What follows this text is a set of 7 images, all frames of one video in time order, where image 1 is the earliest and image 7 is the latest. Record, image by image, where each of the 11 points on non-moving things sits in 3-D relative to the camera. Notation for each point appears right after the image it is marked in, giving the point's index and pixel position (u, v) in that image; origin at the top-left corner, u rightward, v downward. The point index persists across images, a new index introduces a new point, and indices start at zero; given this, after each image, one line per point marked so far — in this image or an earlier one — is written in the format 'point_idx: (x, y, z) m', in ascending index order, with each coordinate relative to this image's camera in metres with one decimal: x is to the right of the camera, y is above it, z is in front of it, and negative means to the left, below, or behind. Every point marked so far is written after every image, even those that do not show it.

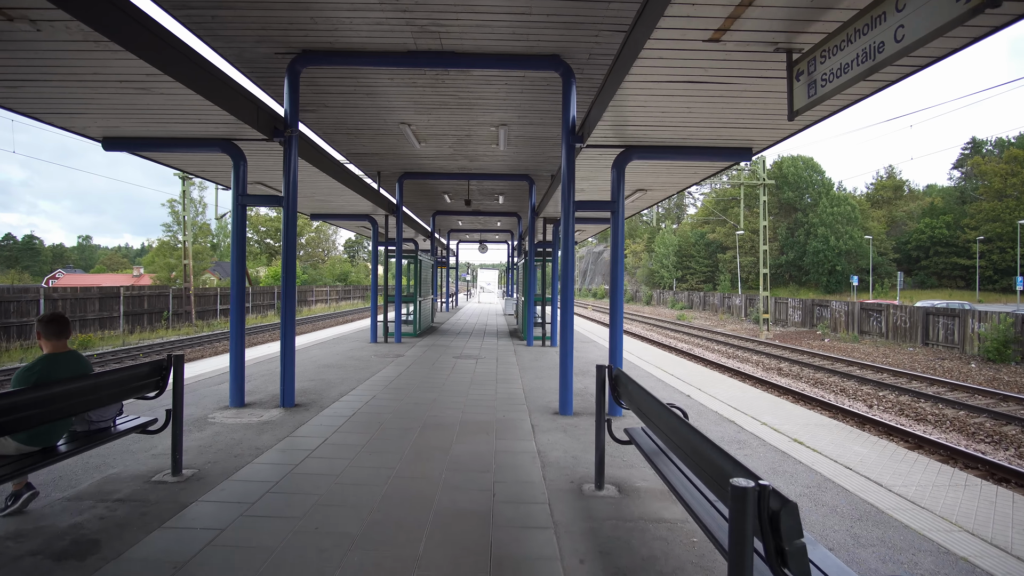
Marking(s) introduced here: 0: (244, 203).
0: (-2.6, +0.8, +5.9) m
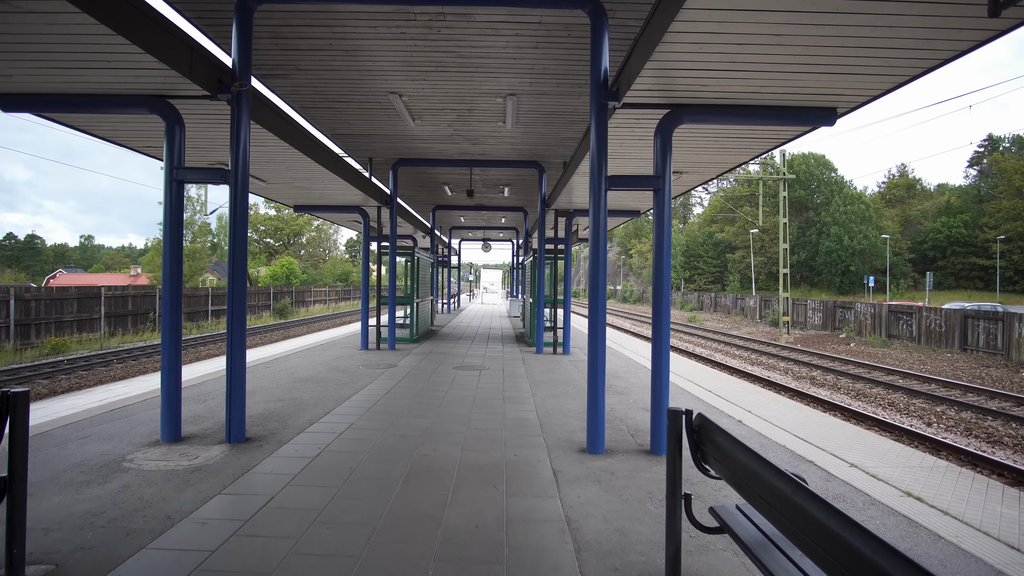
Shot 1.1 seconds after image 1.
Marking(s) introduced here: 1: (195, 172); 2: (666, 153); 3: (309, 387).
0: (-2.5, +0.8, +4.6) m
1: (-2.4, +0.9, +4.6) m
2: (+1.2, +1.0, +4.7) m
3: (-2.4, -1.2, +7.2) m
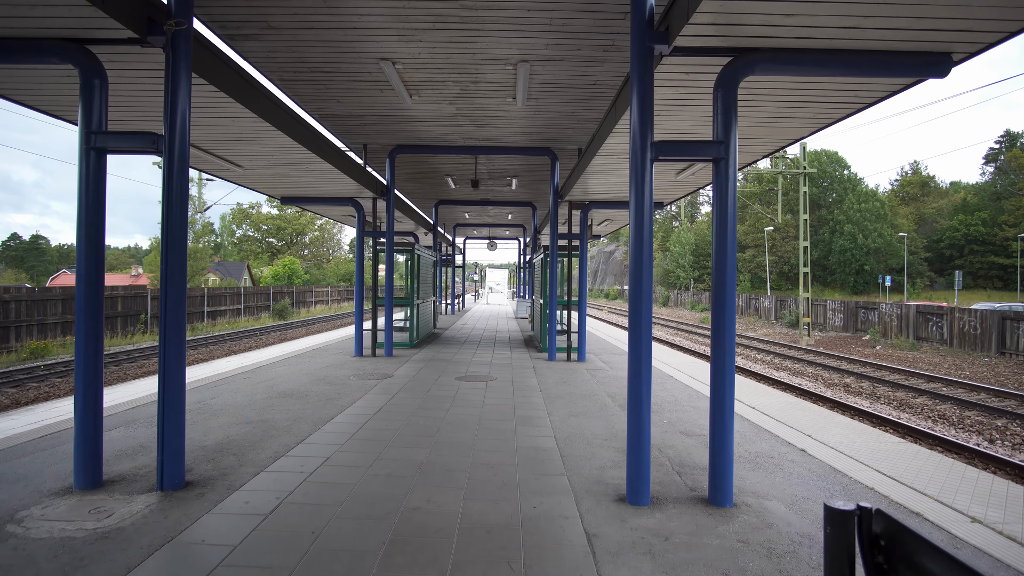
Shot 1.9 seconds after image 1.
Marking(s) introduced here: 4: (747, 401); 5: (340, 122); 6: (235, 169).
0: (-2.4, +0.8, +3.5) m
1: (-2.3, +0.9, +3.5) m
2: (+1.3, +1.0, +3.6) m
3: (-2.3, -1.2, +6.2) m
4: (+3.0, -1.5, +7.9) m
5: (-2.4, +2.4, +8.7) m
6: (-4.2, +1.7, +9.3) m
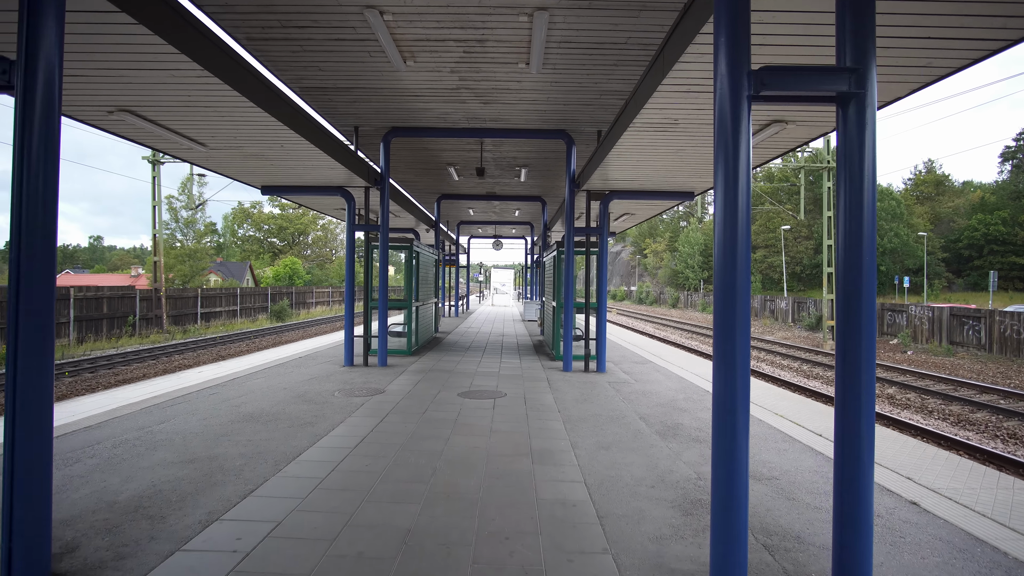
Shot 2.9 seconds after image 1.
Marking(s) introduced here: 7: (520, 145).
0: (-2.3, +0.8, +2.4) m
1: (-2.2, +0.9, +2.4) m
2: (+1.4, +1.0, +2.4) m
3: (-2.2, -1.2, +5.0) m
4: (+3.2, -1.5, +6.7) m
5: (-2.3, +2.4, +7.5) m
6: (-4.1, +1.7, +8.2) m
7: (+0.1, +2.3, +9.8) m
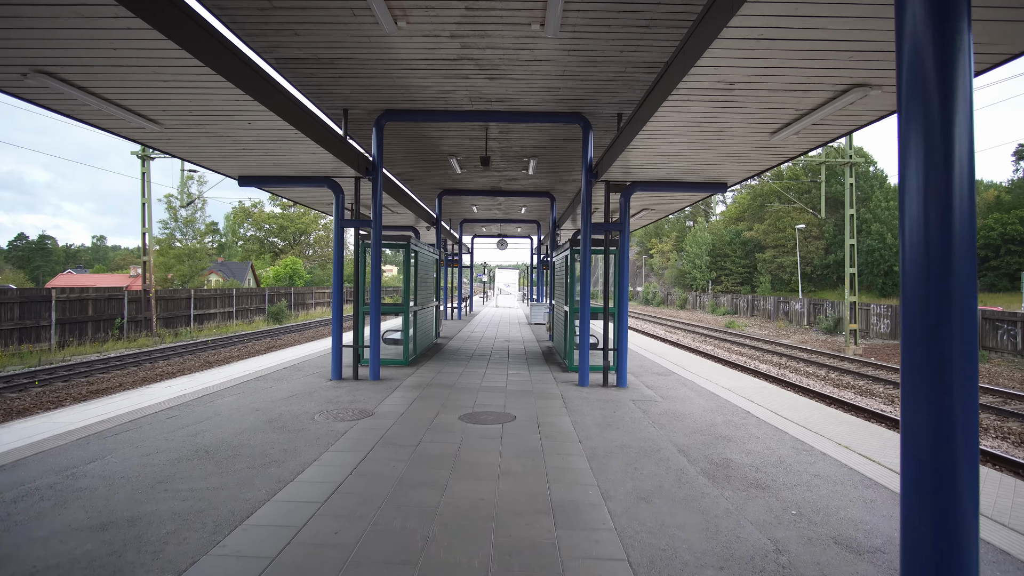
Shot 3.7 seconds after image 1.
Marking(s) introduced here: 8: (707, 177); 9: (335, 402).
0: (-2.2, +0.8, +1.4) m
1: (-2.1, +0.8, +1.4) m
2: (+1.5, +1.0, +1.4) m
3: (-2.1, -1.2, +4.0) m
4: (+3.3, -1.5, +5.7) m
5: (-2.2, +2.3, +6.5) m
6: (-4.0, +1.7, +7.2) m
7: (+0.3, +2.2, +8.7) m
8: (+2.6, +1.5, +8.2) m
9: (-1.9, -1.2, +6.6) m
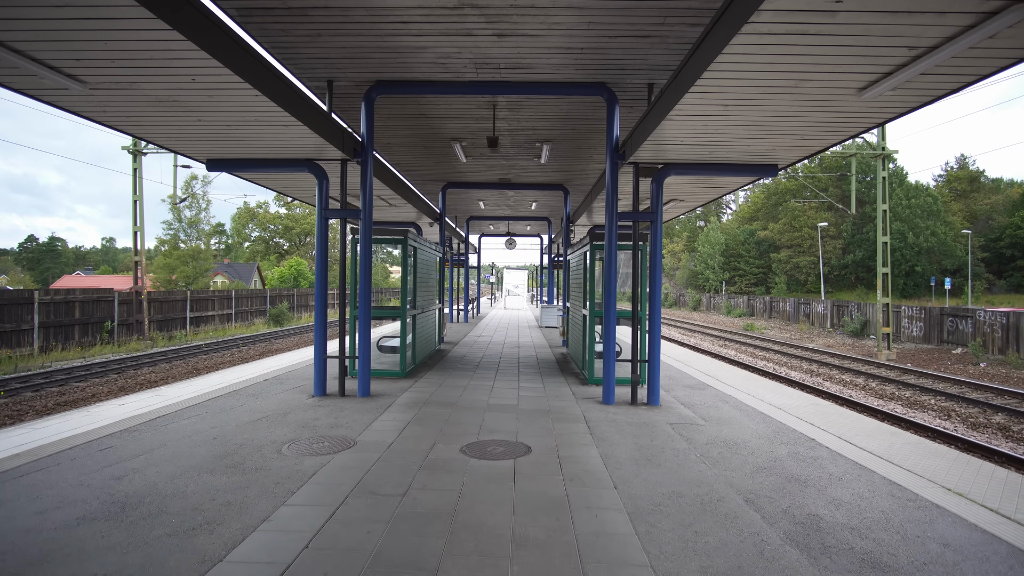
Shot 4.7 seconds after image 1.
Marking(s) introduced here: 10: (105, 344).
0: (-2.2, +0.8, +0.3) m
1: (-2.0, +0.8, +0.2) m
2: (+1.5, +1.0, +0.2) m
3: (-2.0, -1.2, +2.9) m
4: (+3.4, -1.5, +4.5) m
5: (-2.1, +2.3, +5.4) m
6: (-3.8, +1.7, +6.1) m
7: (+0.4, +2.2, +7.6) m
8: (+2.8, +1.5, +7.0) m
9: (-1.8, -1.2, +5.4) m
10: (-12.1, -1.7, +18.2) m
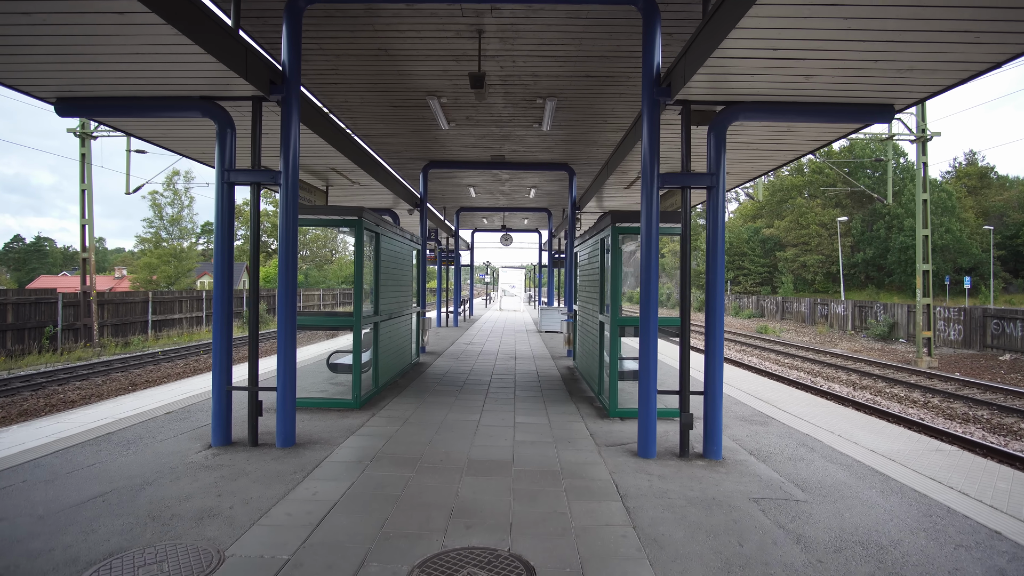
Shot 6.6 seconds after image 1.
0: (-2.2, +0.8, -1.9) m
1: (-2.1, +0.8, -1.9) m
2: (+1.5, +1.0, -1.9) m
3: (-2.0, -1.2, +0.7) m
4: (+3.3, -1.5, +2.3) m
5: (-2.1, +2.3, +3.2) m
6: (-3.9, +1.7, +3.9) m
7: (+0.3, +2.3, +5.5) m
8: (+2.7, +1.5, +4.9) m
9: (-1.8, -1.2, +3.3) m
10: (-12.2, -1.7, +16.0) m
